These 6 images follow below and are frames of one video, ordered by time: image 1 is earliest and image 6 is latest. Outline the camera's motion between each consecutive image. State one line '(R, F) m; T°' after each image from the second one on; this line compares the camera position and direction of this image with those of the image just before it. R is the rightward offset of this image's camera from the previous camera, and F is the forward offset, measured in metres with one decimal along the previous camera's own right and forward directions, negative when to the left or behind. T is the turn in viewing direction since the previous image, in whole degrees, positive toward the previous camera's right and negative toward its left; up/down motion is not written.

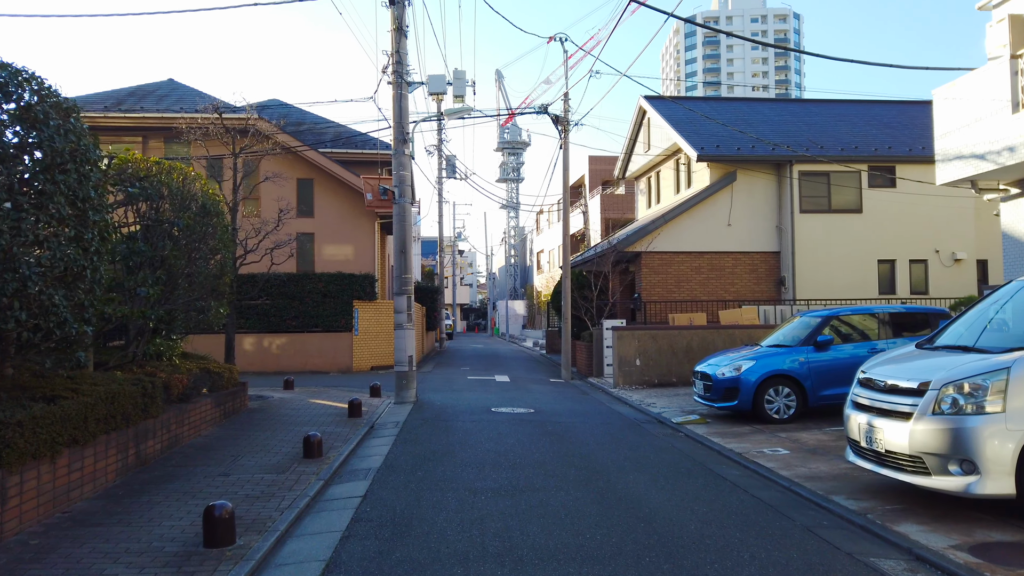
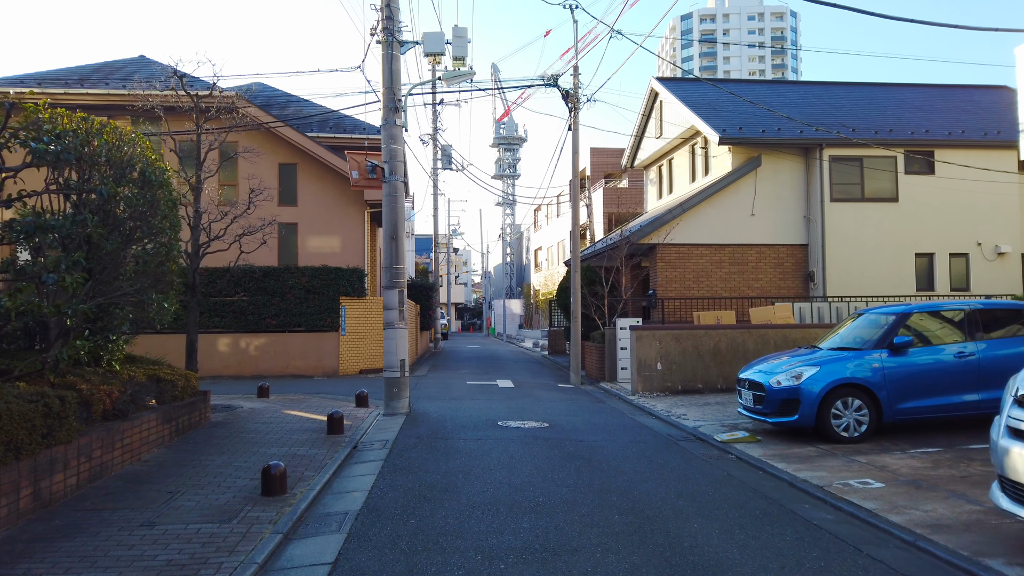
(-0.2, +2.0) m; 0°
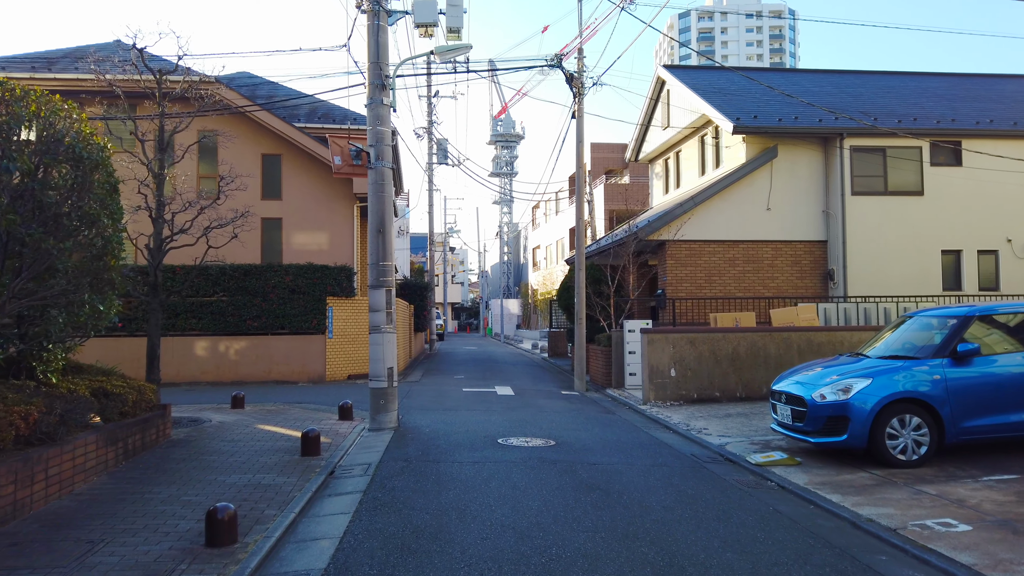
(-0.1, +1.3) m; 0°
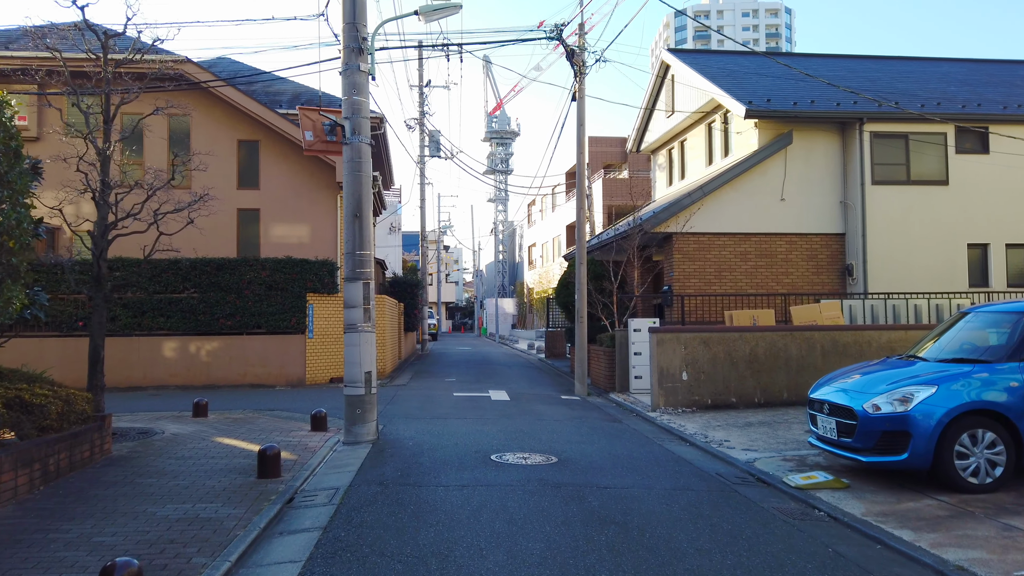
(0.0, +1.4) m; 0°
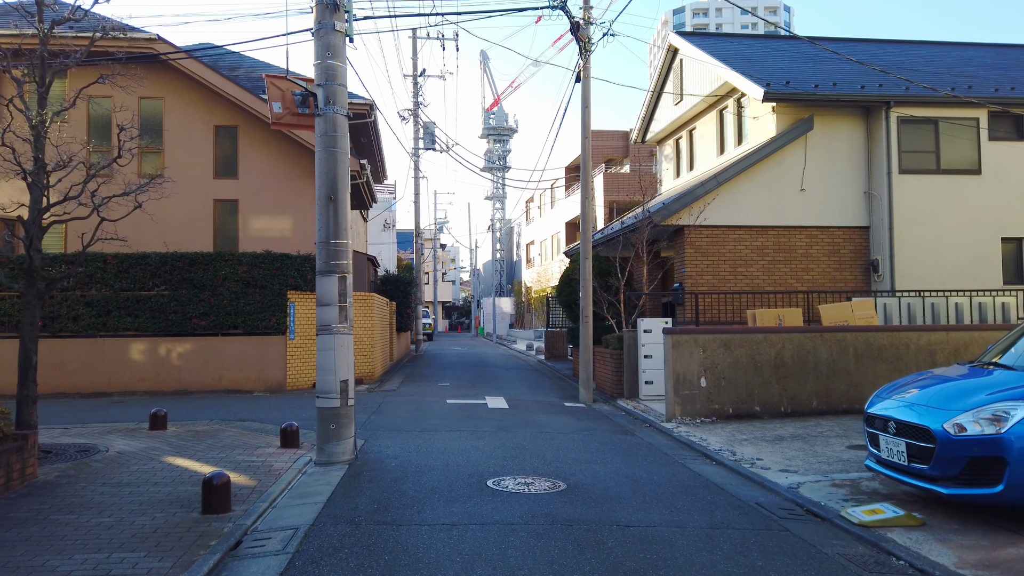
(0.0, +1.3) m; 0°
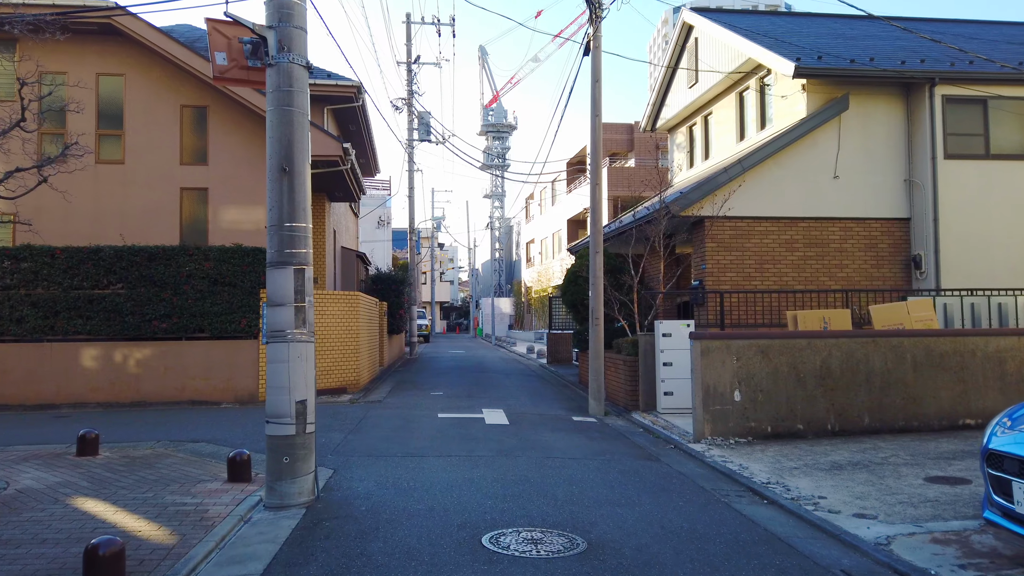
(0.0, +1.7) m; 0°
